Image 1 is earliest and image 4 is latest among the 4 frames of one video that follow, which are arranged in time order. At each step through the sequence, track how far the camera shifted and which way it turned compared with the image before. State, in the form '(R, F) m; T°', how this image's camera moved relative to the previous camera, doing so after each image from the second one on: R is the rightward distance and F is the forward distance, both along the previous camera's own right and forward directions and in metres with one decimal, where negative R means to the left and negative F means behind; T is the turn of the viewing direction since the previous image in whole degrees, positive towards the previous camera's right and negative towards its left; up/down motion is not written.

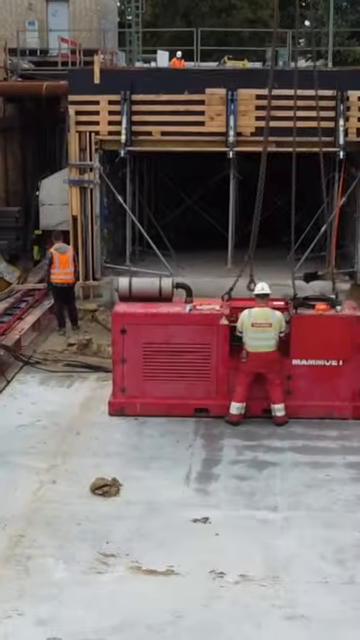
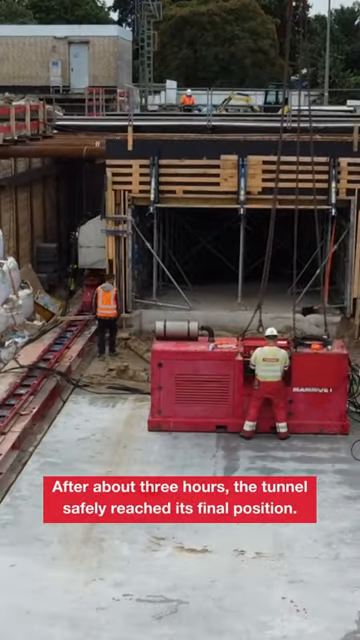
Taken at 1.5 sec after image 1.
(-0.4, -2.4) m; 0°
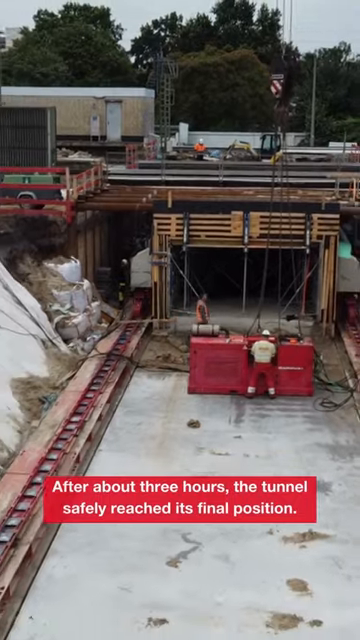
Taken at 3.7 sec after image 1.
(-0.7, -6.6) m; 0°
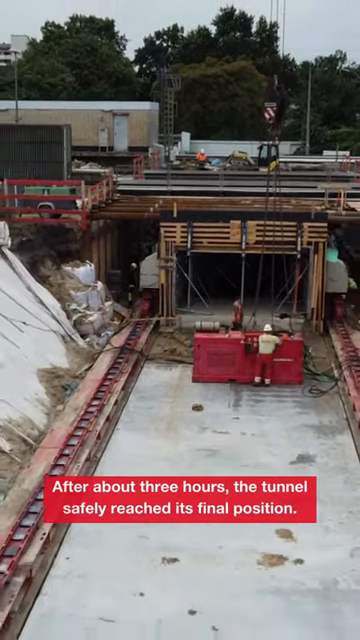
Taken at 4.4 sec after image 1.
(-0.1, -2.4) m; 0°
